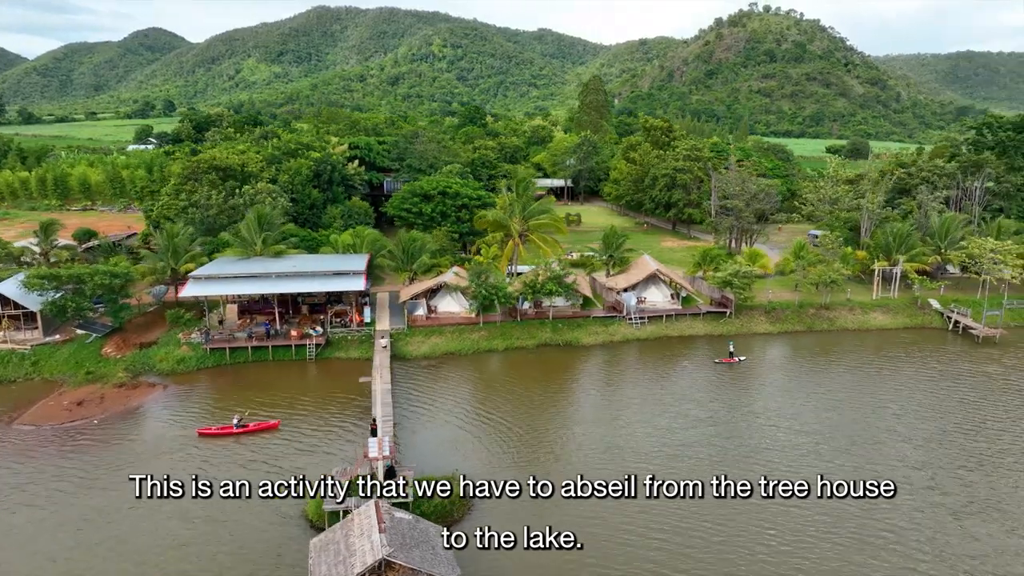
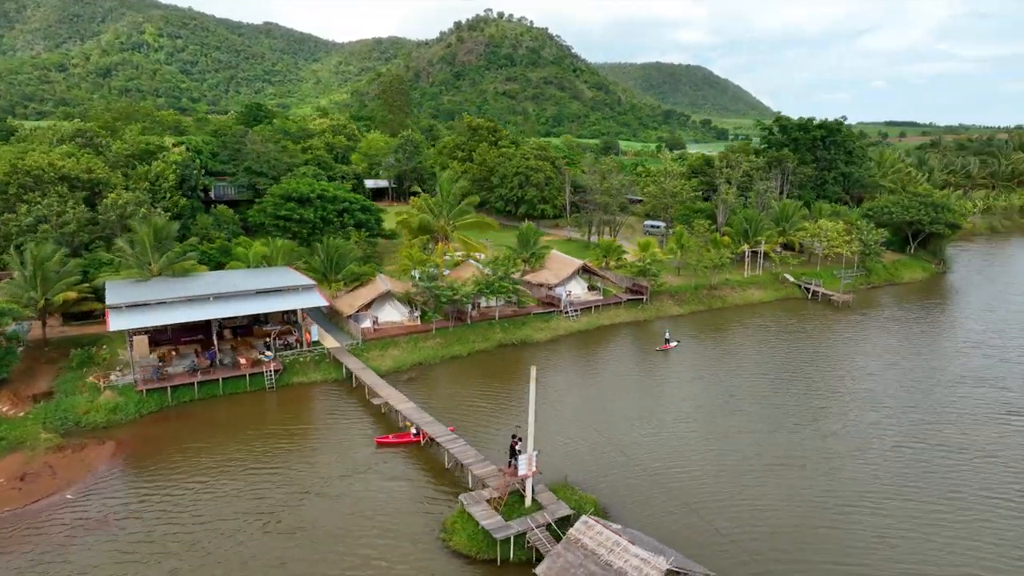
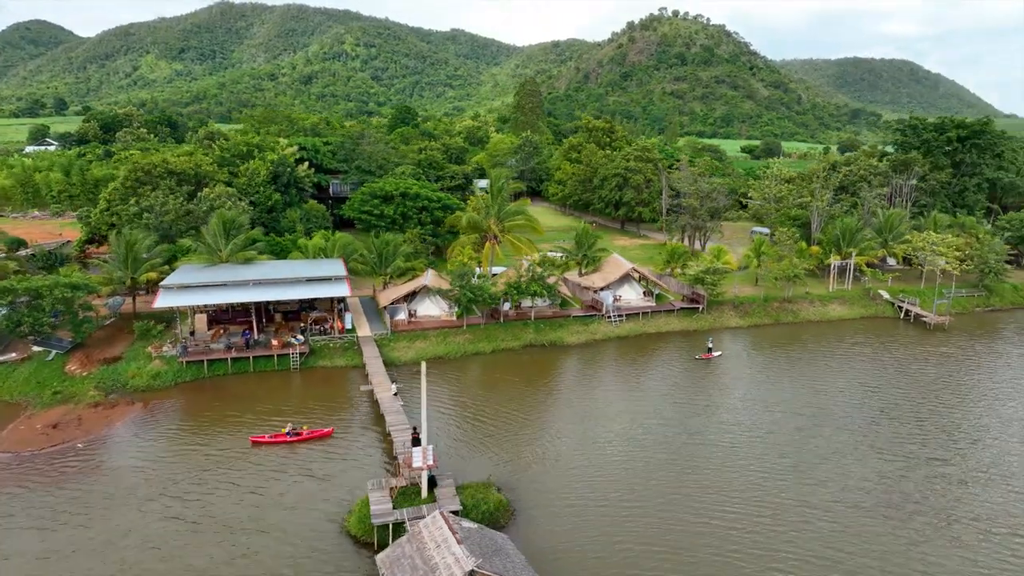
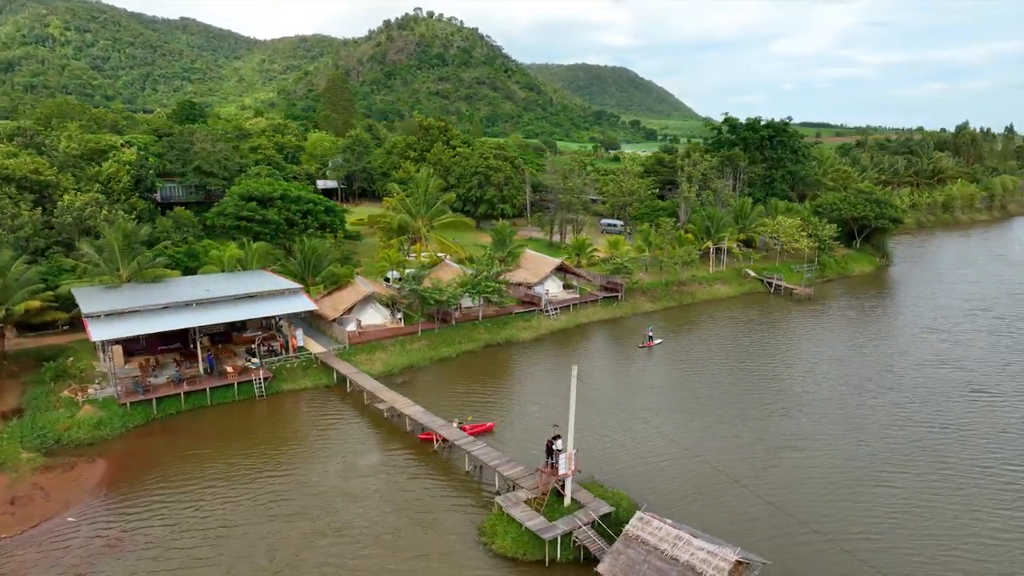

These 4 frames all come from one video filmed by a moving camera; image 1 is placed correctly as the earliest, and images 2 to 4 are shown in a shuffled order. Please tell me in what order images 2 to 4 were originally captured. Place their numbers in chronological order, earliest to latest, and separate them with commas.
3, 2, 4
